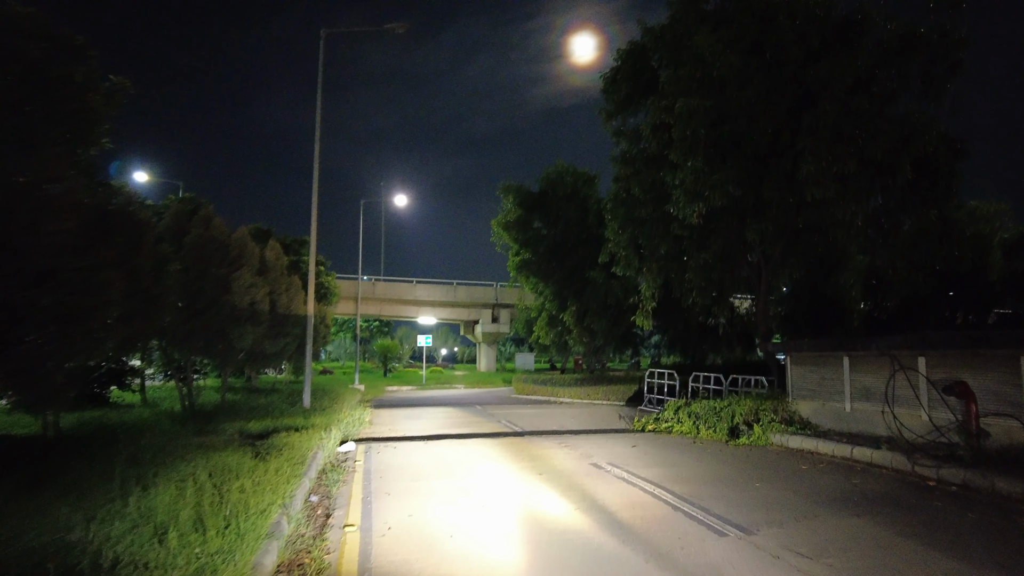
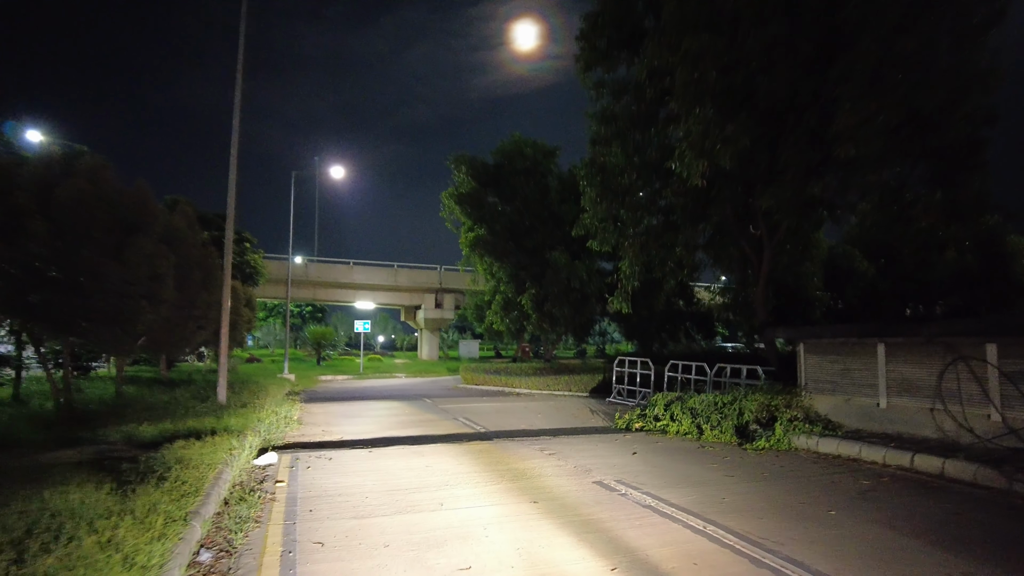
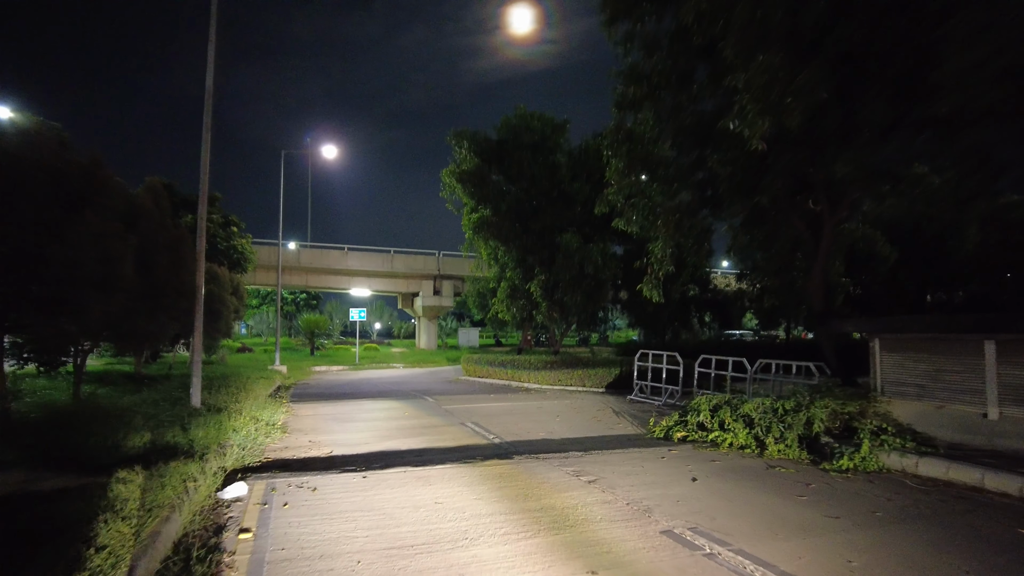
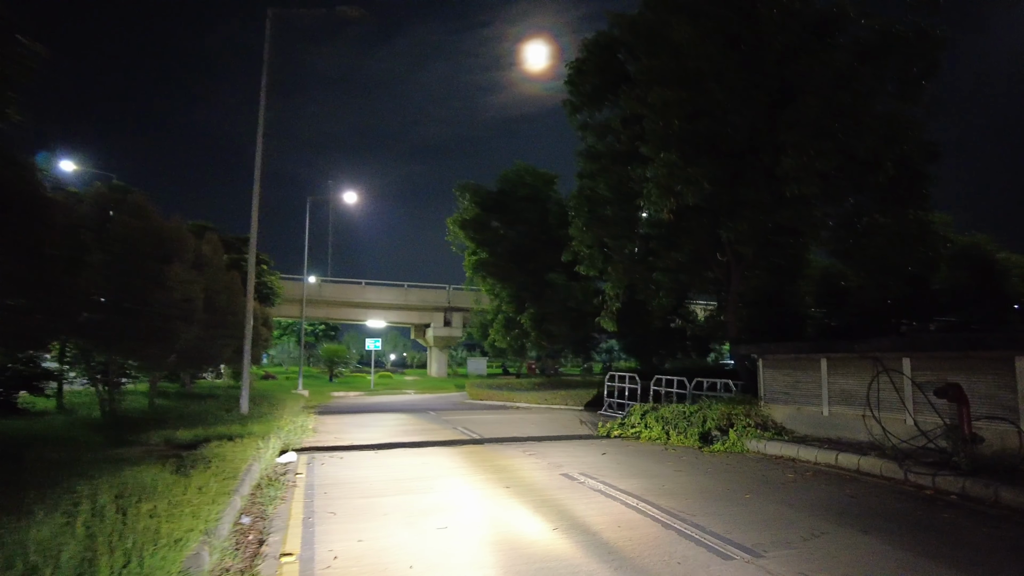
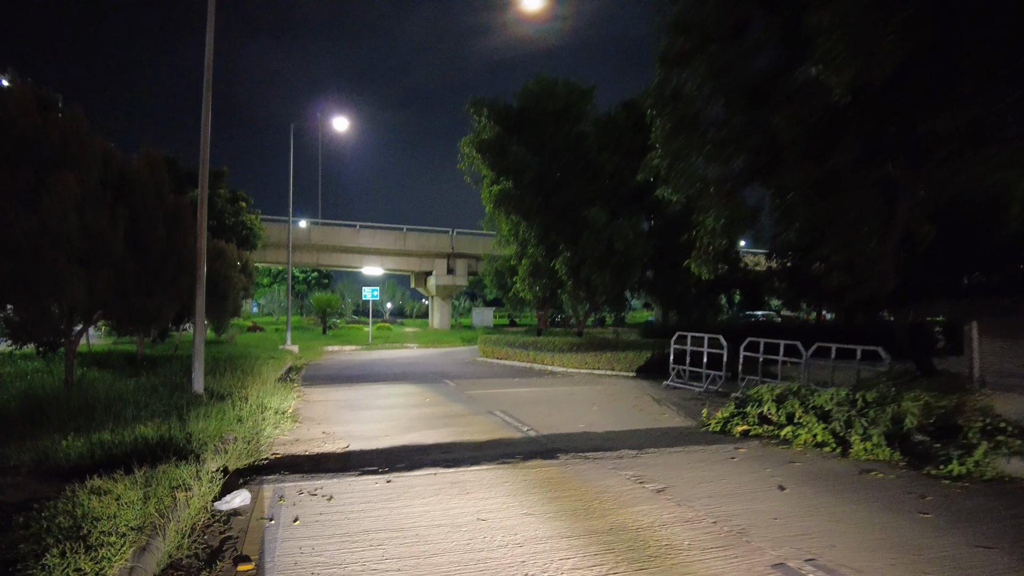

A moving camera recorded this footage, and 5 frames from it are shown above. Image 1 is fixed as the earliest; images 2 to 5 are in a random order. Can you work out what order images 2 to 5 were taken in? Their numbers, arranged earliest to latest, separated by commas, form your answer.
4, 2, 3, 5
